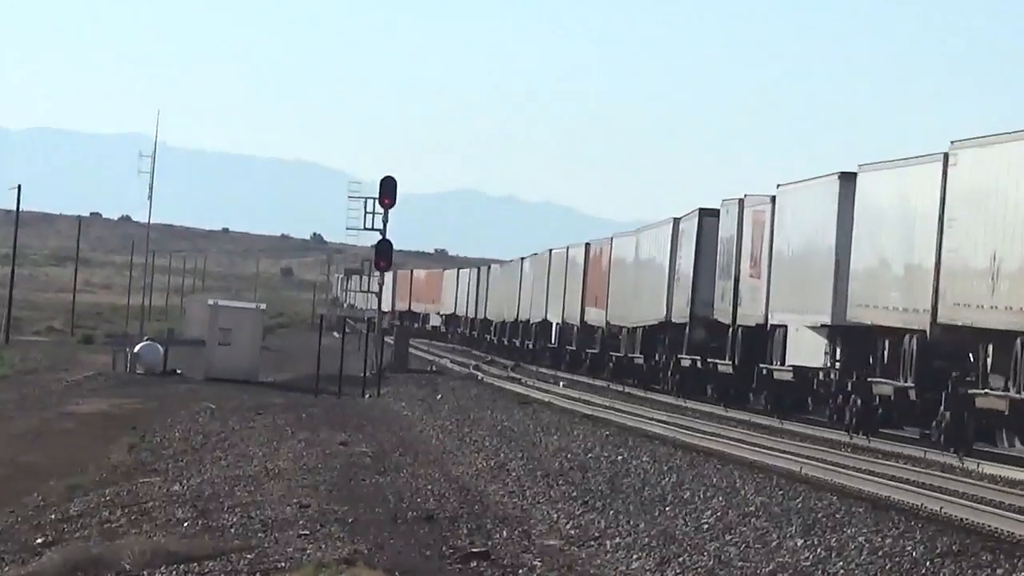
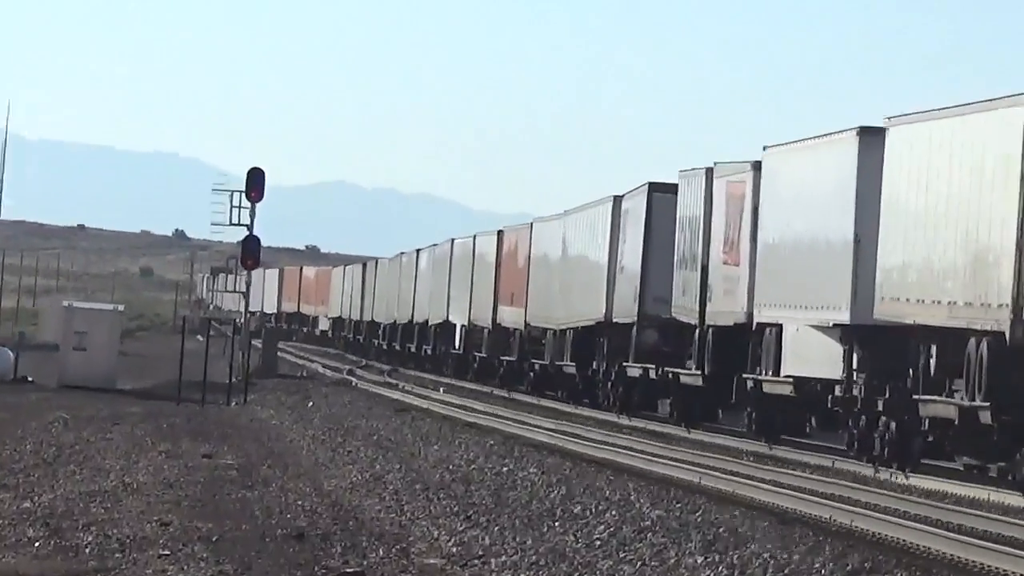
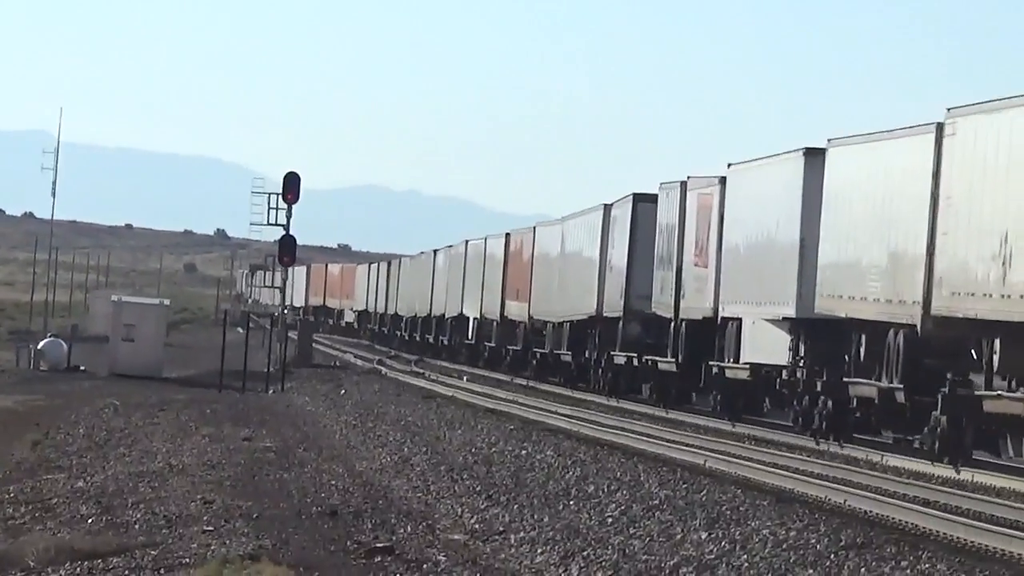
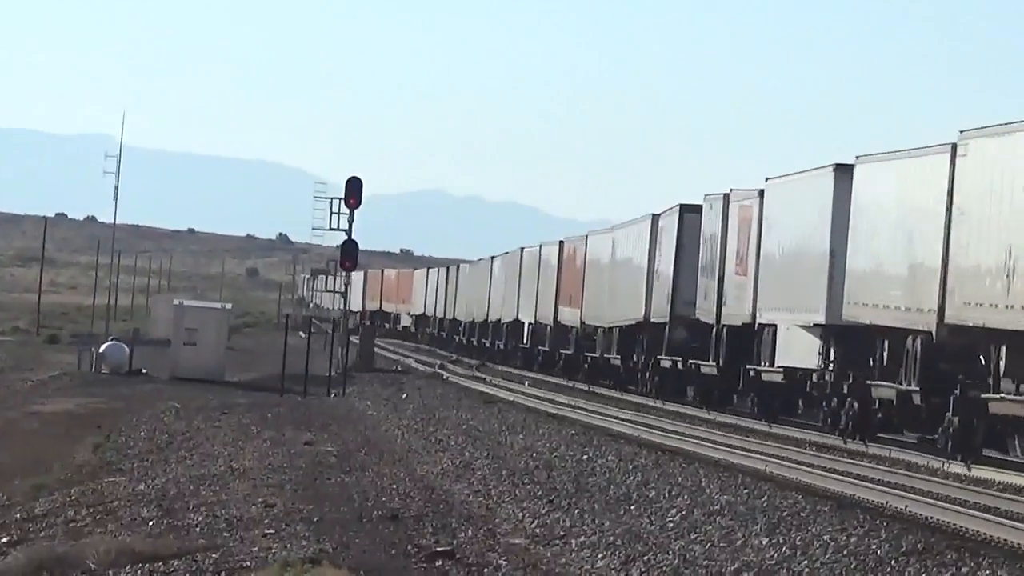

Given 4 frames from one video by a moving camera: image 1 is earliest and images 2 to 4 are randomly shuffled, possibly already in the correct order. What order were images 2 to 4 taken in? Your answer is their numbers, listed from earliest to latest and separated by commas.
4, 3, 2
